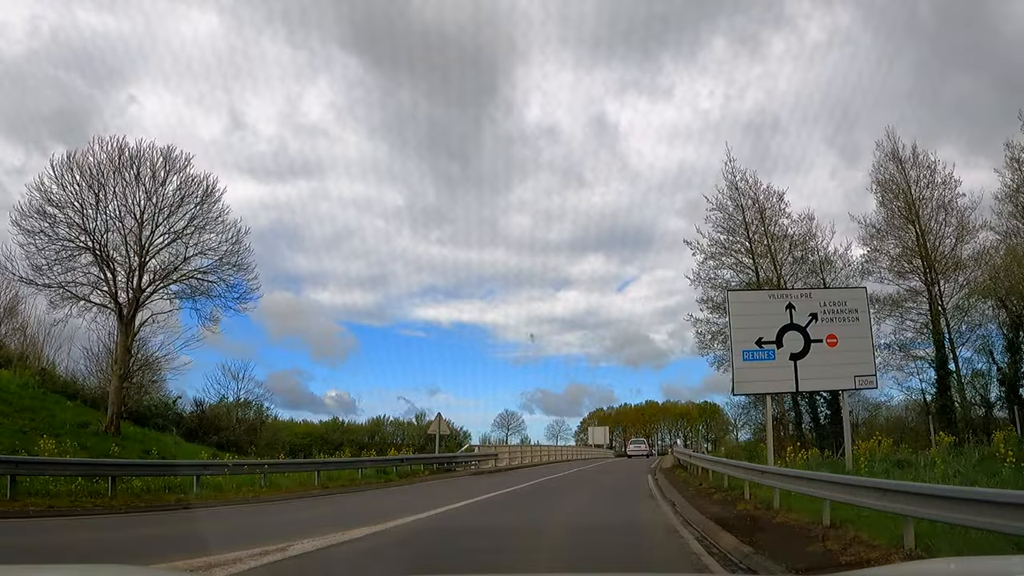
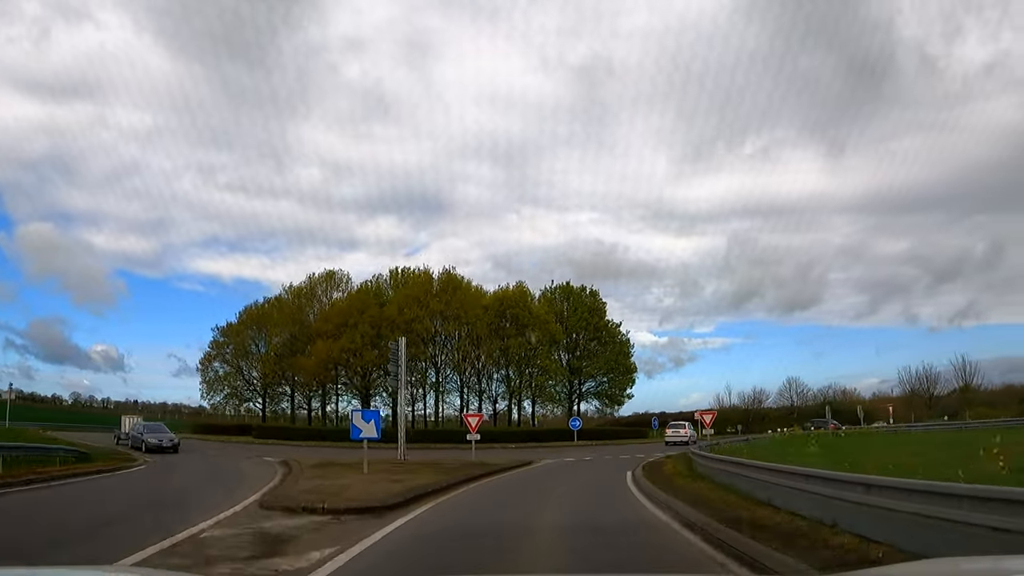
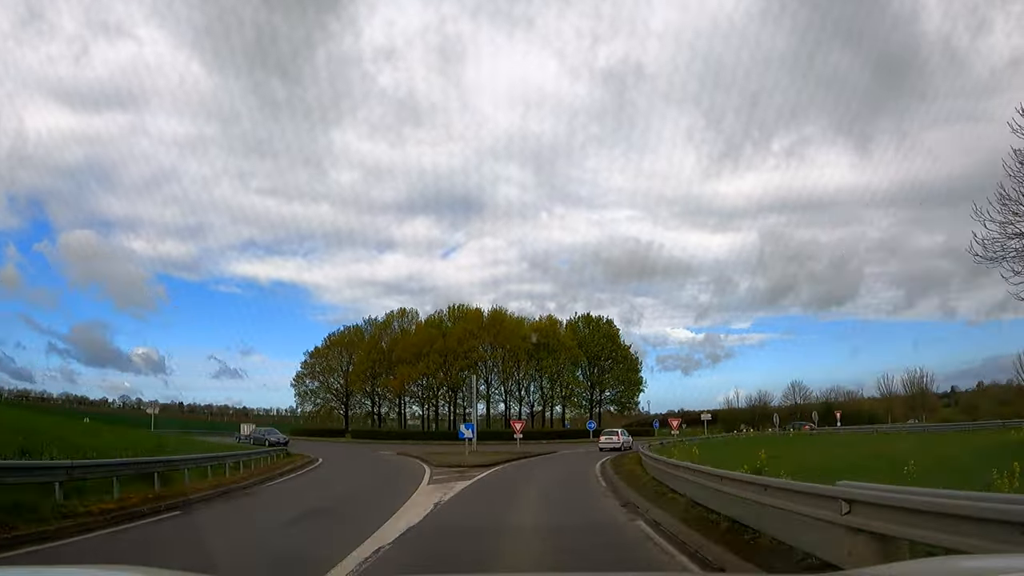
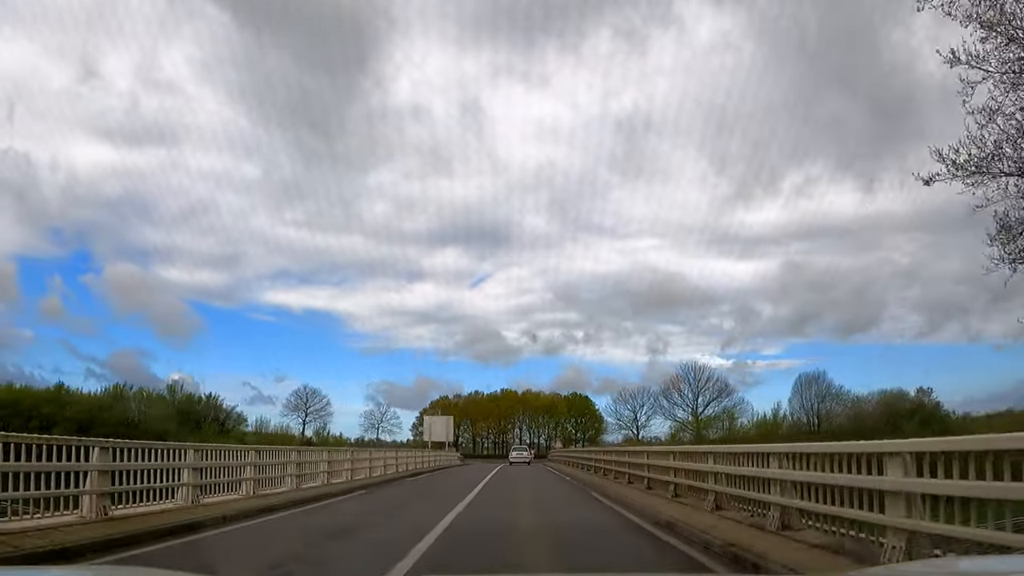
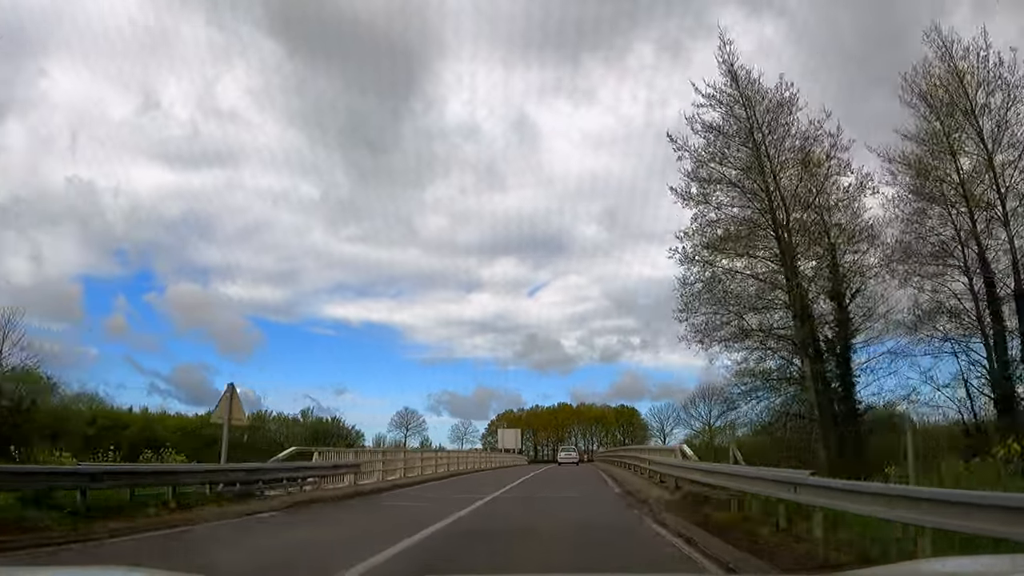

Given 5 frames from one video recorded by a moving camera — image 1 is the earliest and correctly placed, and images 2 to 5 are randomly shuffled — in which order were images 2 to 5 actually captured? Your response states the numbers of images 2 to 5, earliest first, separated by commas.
5, 4, 3, 2
